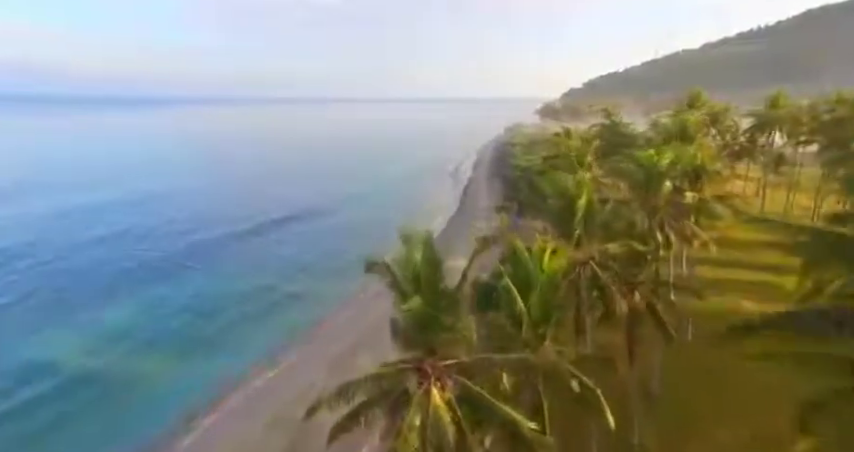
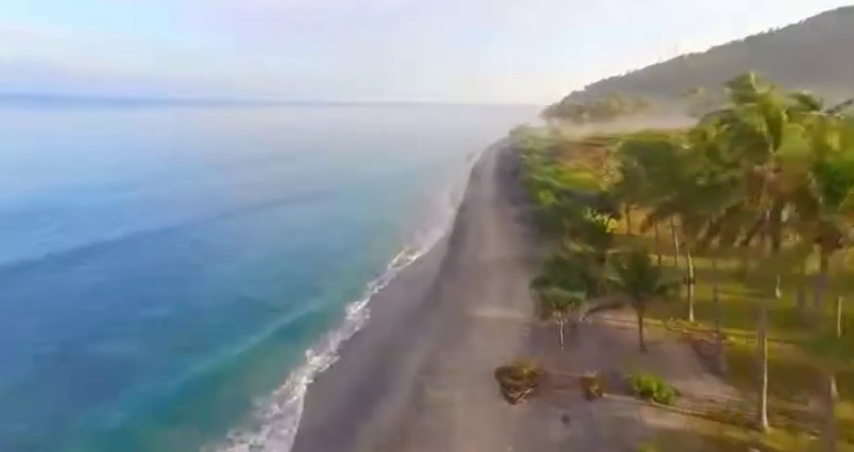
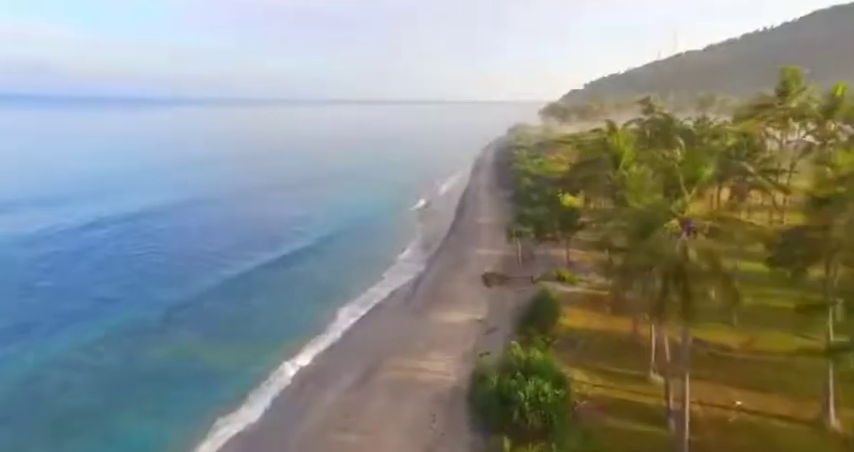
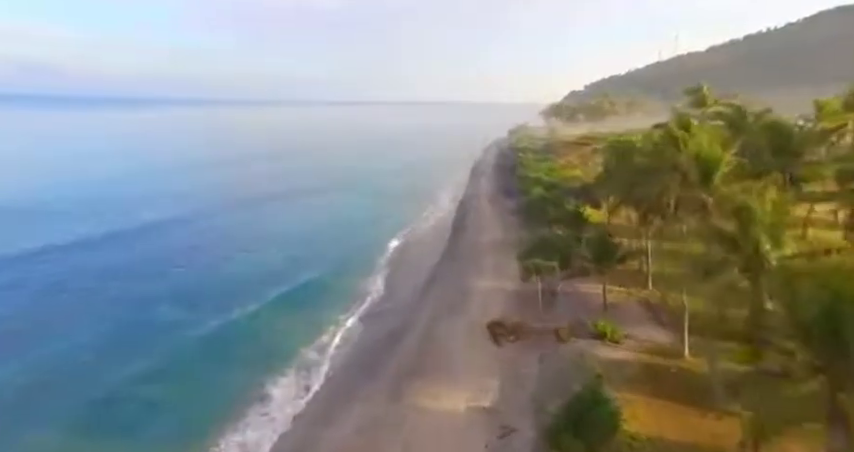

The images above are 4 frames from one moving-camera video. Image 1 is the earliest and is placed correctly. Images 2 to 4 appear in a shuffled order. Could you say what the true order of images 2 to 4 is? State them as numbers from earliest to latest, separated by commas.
3, 4, 2
